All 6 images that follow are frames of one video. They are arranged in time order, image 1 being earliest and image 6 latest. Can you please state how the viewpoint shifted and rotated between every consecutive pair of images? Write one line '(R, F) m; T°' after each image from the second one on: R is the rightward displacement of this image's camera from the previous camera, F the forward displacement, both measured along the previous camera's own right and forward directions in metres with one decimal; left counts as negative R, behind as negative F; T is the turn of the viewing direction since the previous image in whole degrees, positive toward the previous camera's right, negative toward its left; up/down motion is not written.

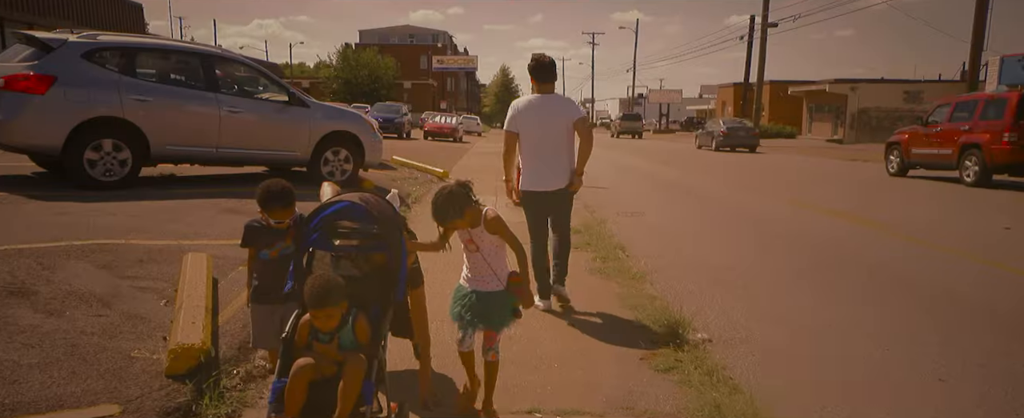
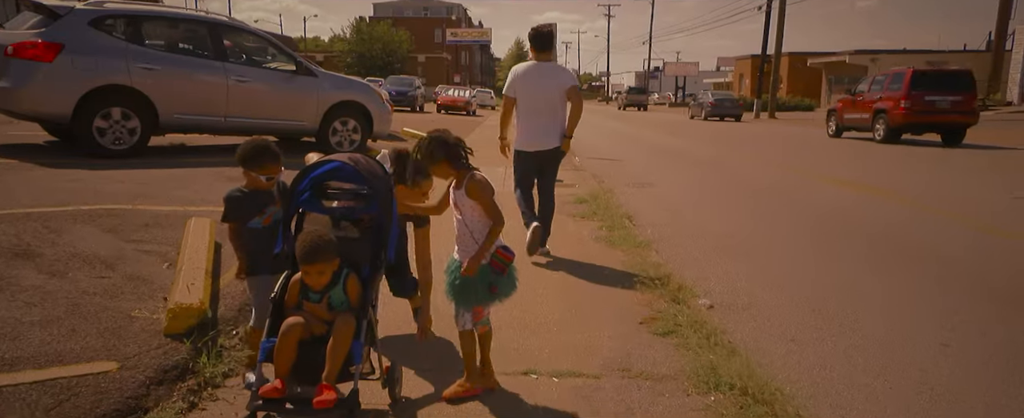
(+0.1, 0.0) m; -1°
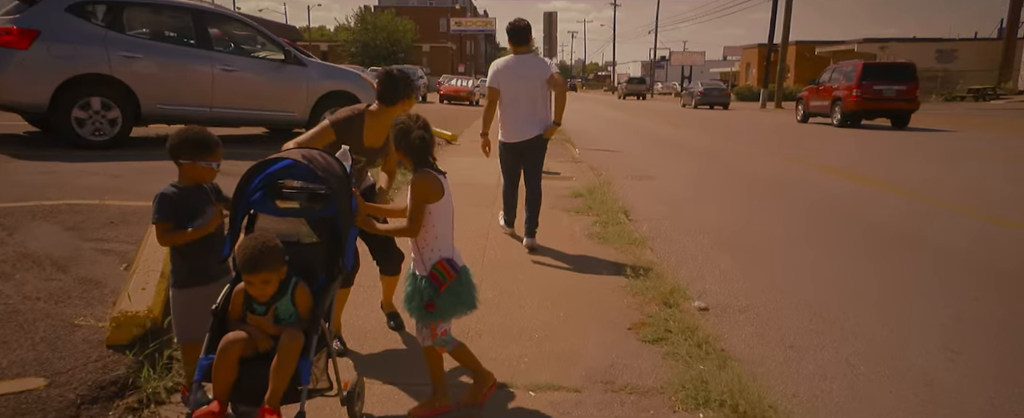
(+0.2, +0.2) m; -1°
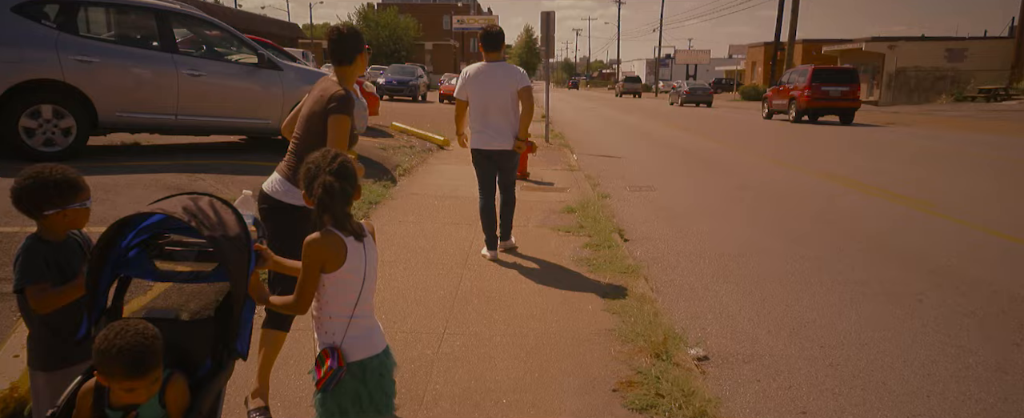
(+0.2, +0.5) m; 0°
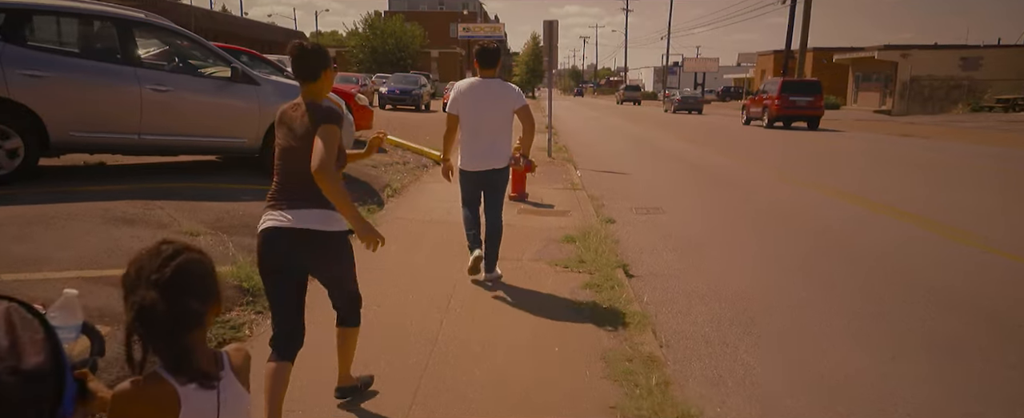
(+0.1, +0.7) m; -1°
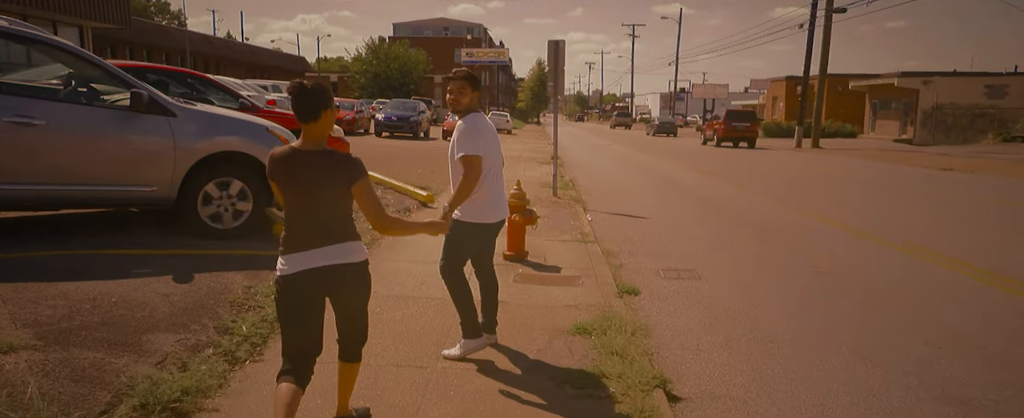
(+0.1, +1.8) m; 0°
